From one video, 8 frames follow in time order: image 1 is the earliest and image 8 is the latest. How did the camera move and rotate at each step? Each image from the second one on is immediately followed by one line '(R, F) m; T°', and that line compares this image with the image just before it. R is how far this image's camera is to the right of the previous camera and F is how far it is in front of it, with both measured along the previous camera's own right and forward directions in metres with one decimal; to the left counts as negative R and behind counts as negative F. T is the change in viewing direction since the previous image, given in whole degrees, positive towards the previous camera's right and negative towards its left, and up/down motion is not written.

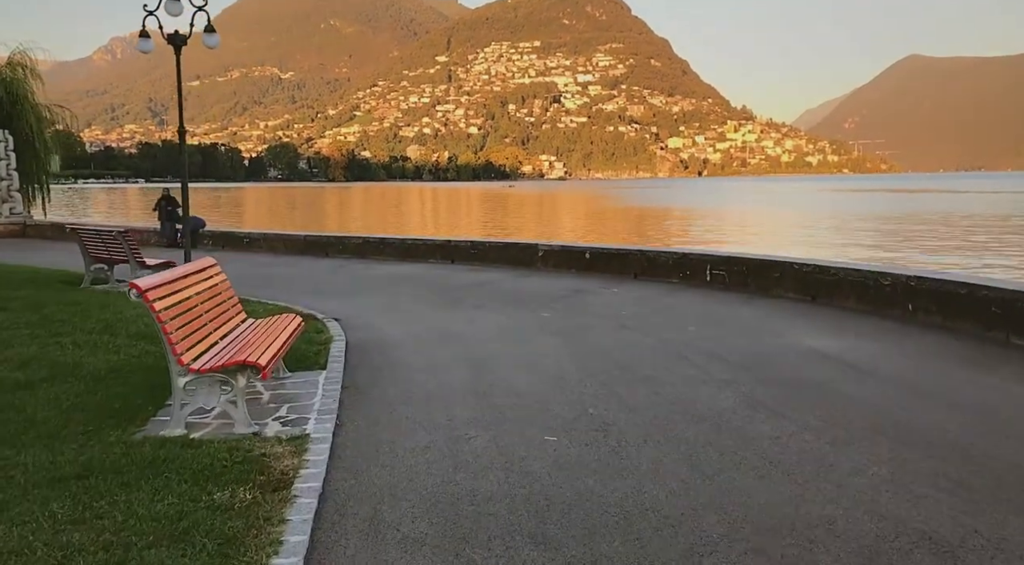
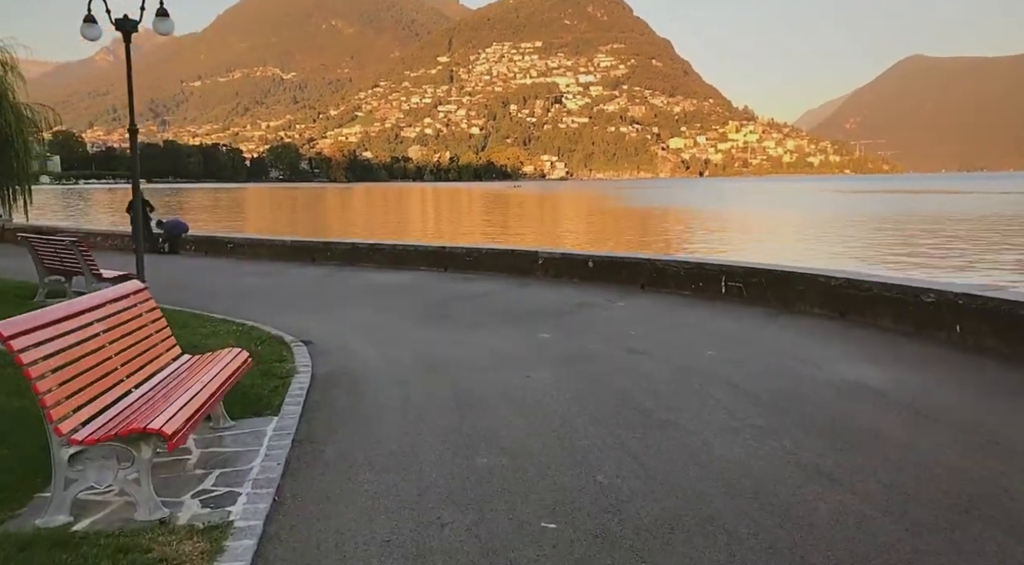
(+0.1, +1.0) m; 0°
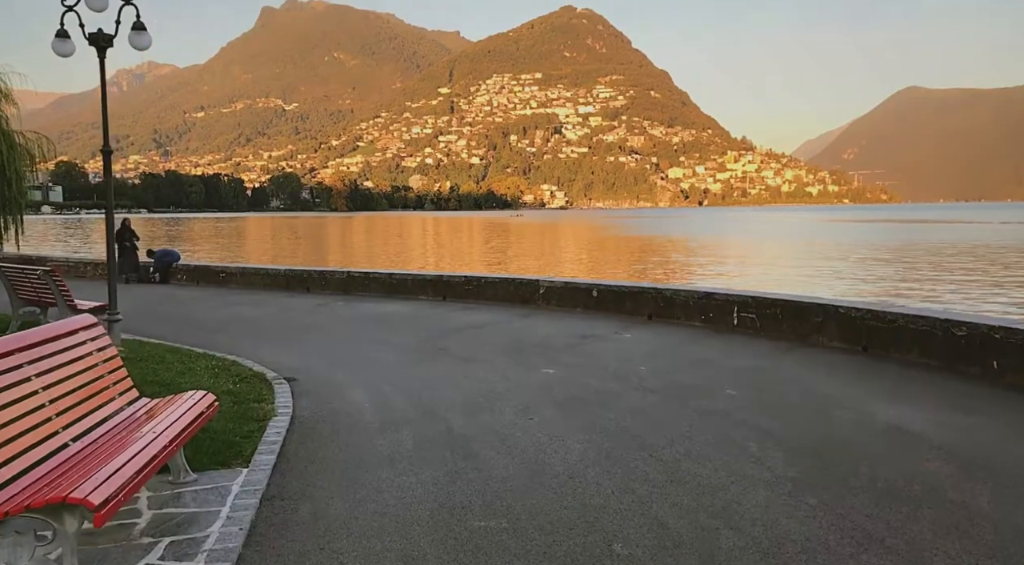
(0.0, +0.5) m; 0°
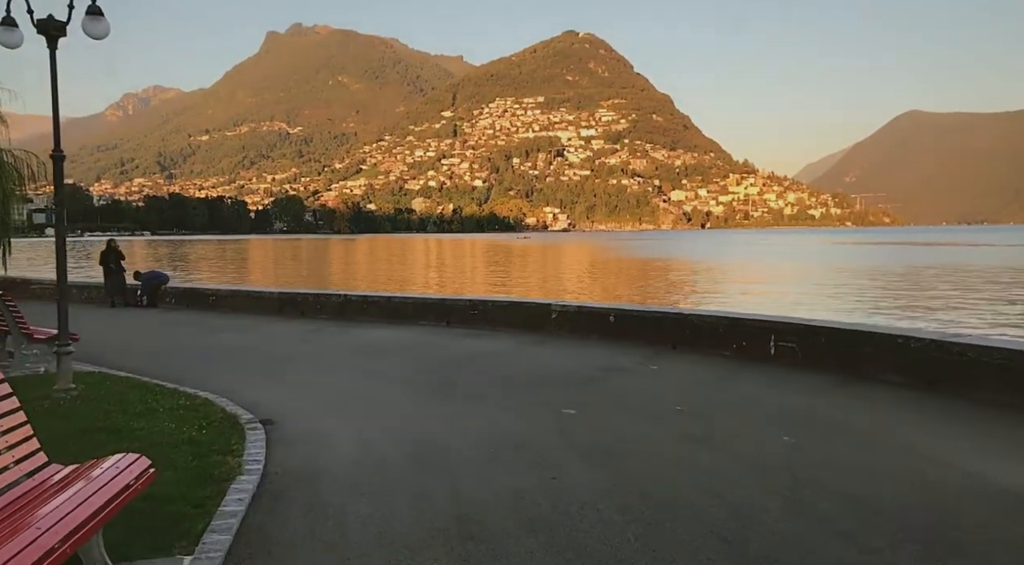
(-0.1, +1.0) m; 0°
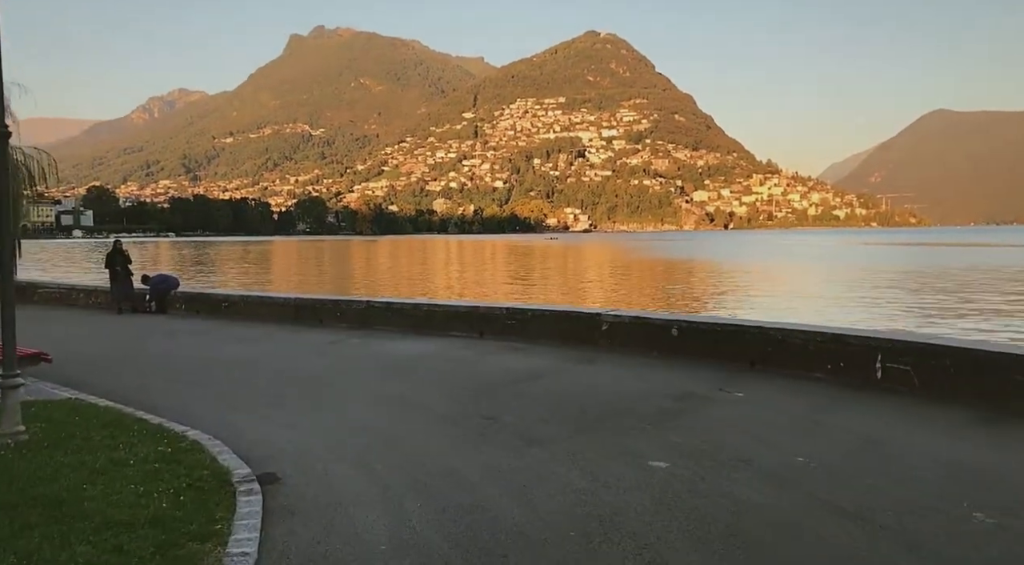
(-0.3, +1.4) m; -2°
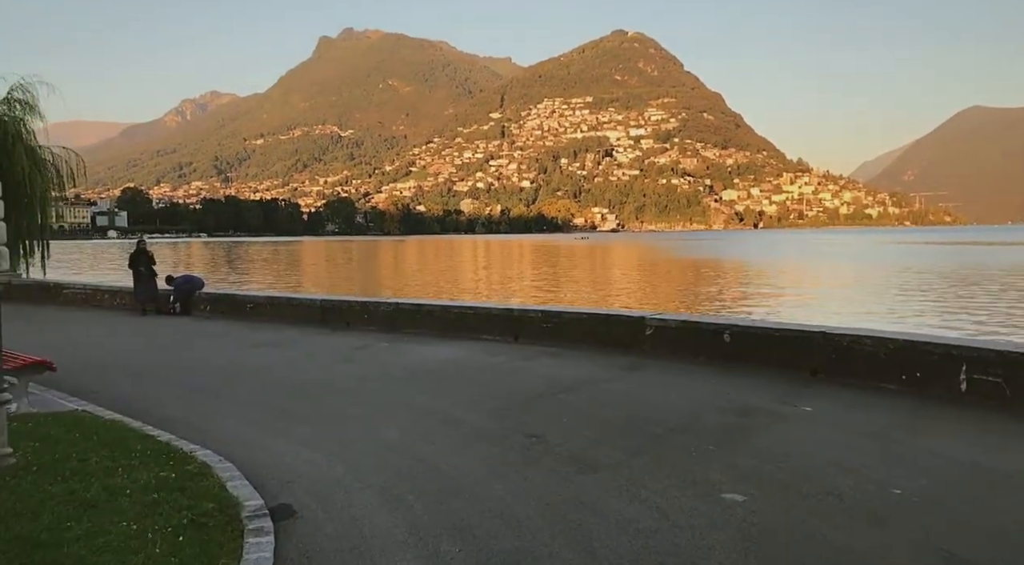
(-0.1, +0.6) m; -2°
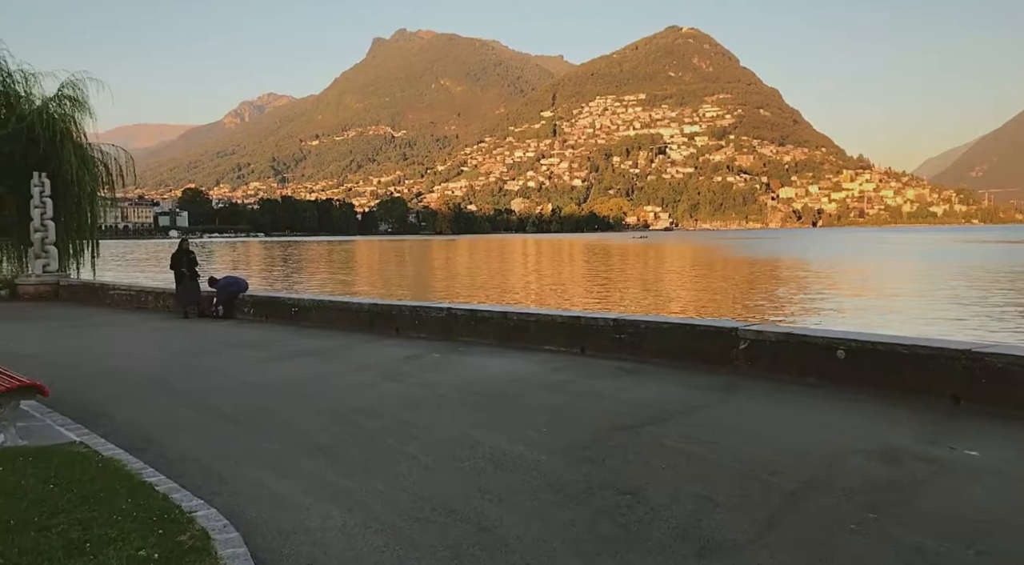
(-0.2, +1.2) m; -4°
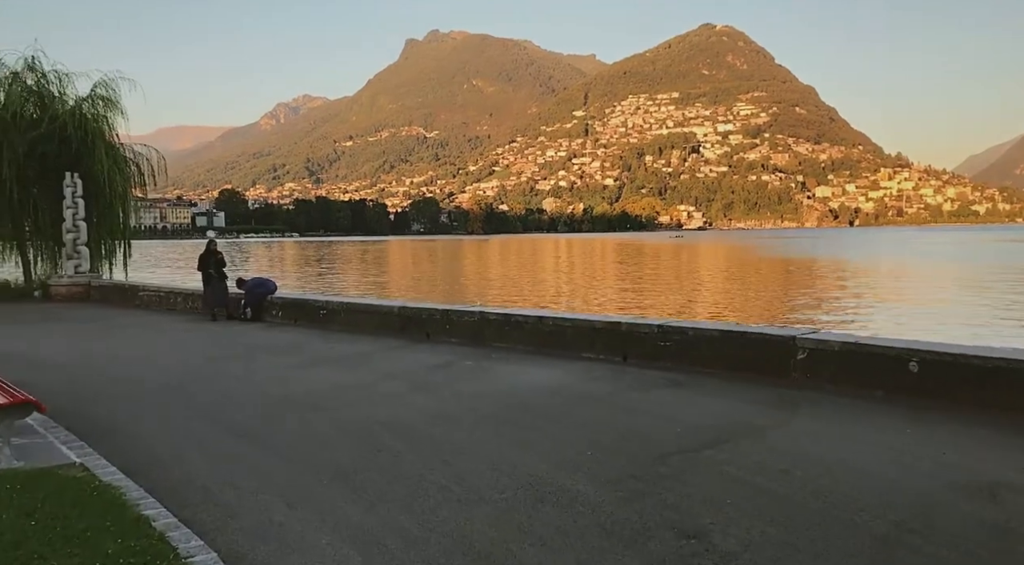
(-0.1, +0.5) m; -2°
